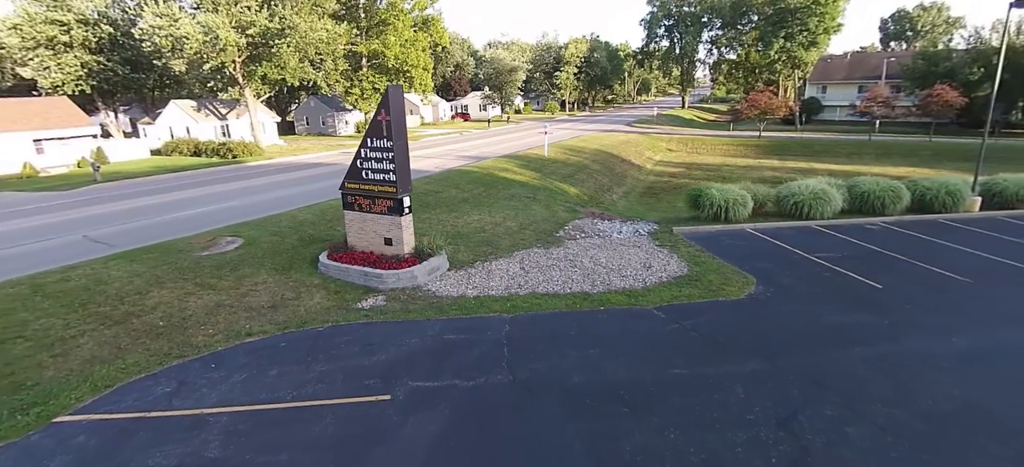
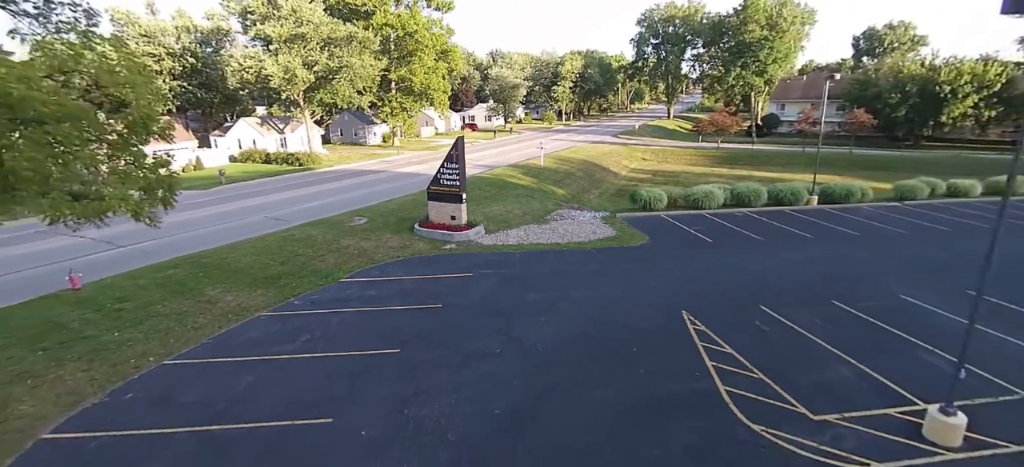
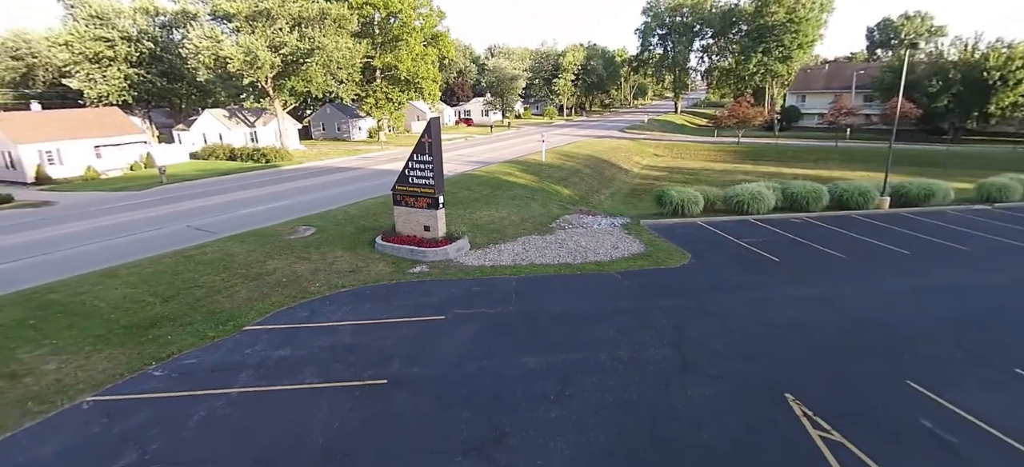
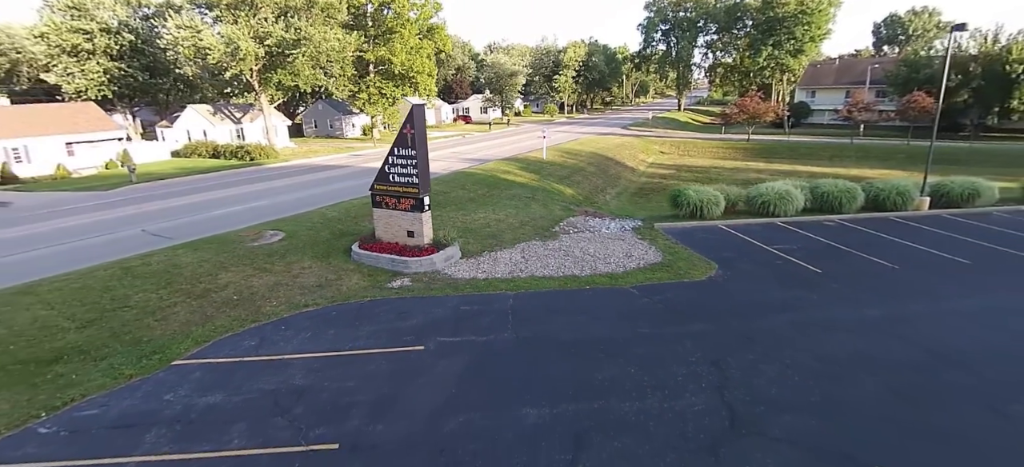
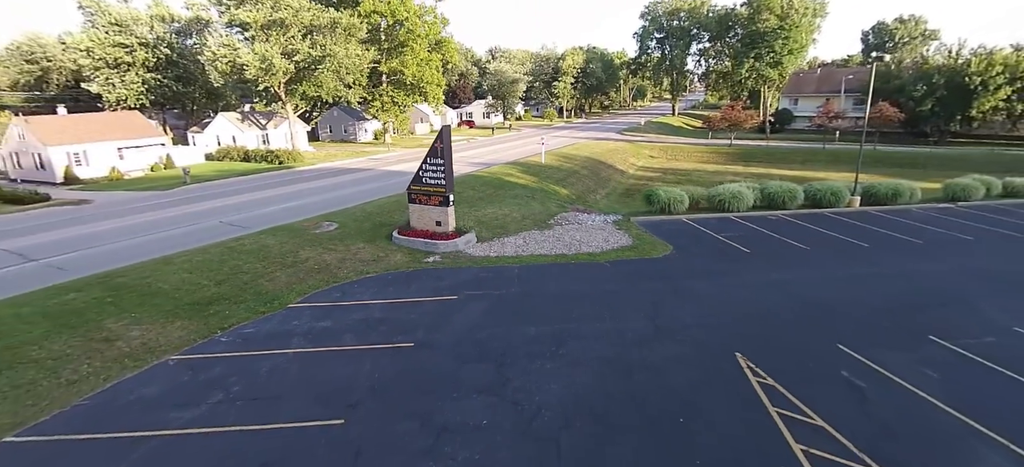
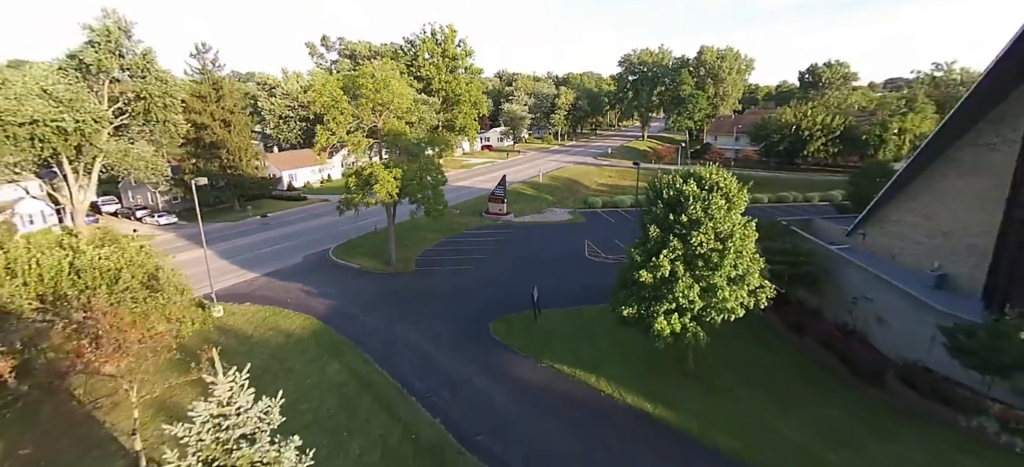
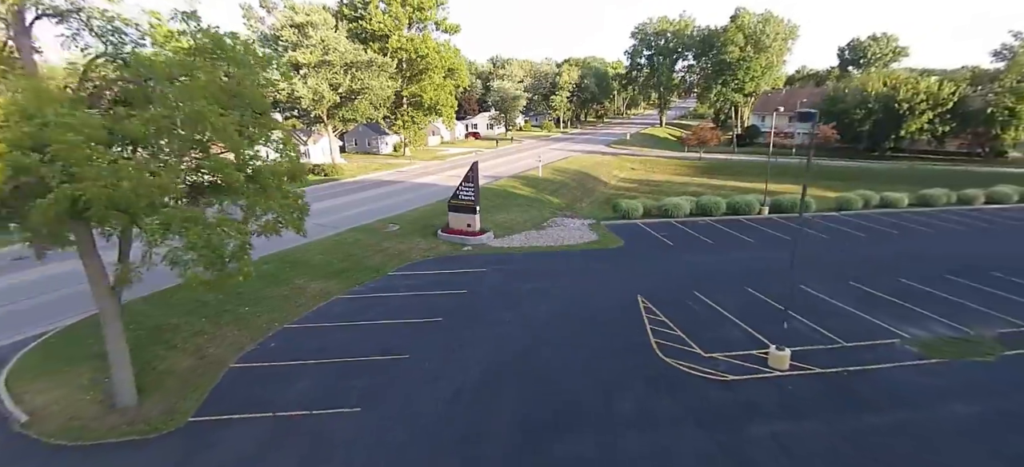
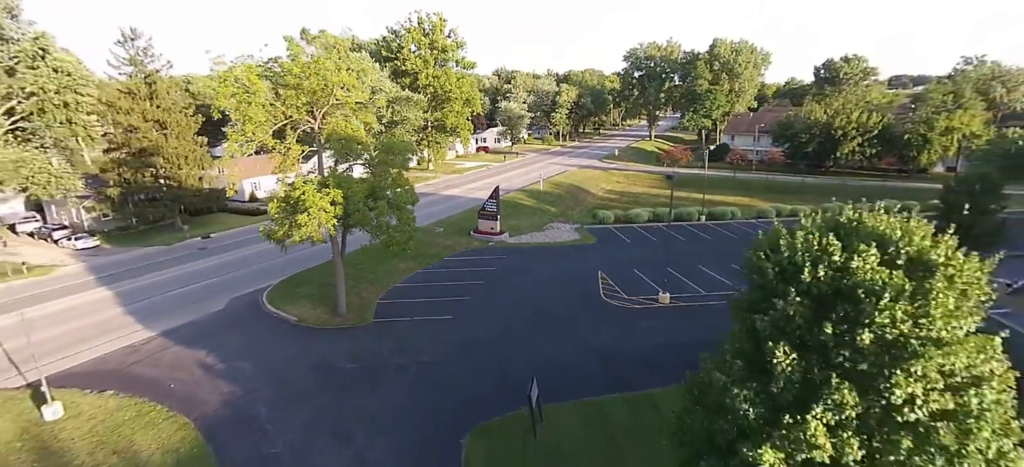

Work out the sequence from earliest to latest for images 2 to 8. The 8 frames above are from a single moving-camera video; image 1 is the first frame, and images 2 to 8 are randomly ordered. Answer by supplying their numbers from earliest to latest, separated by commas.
4, 3, 5, 2, 7, 8, 6
